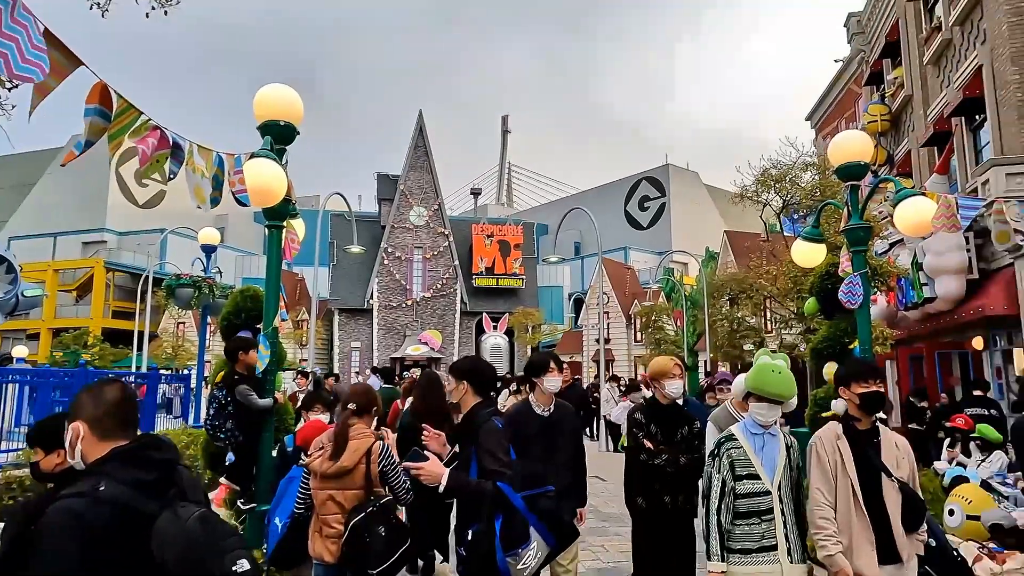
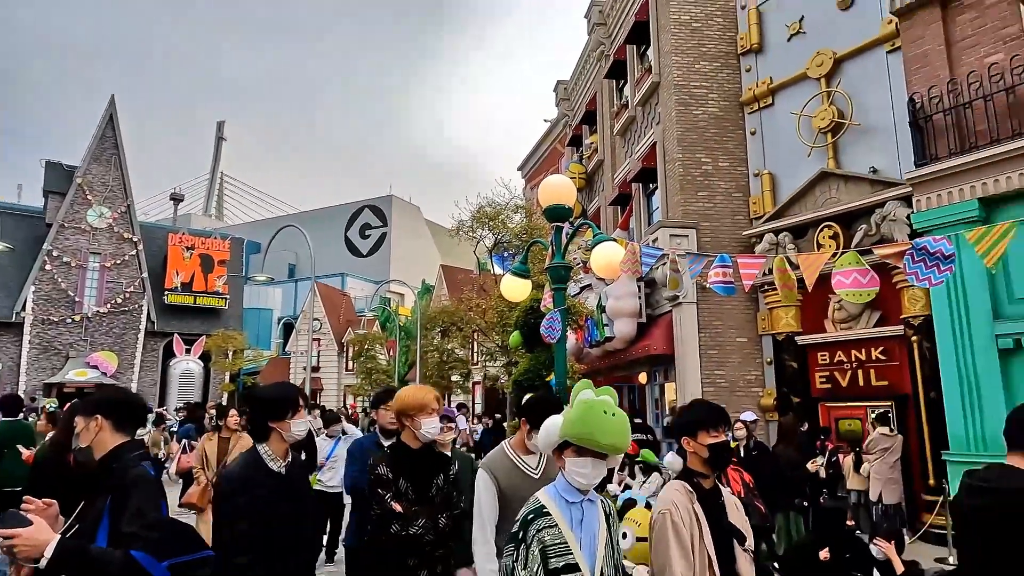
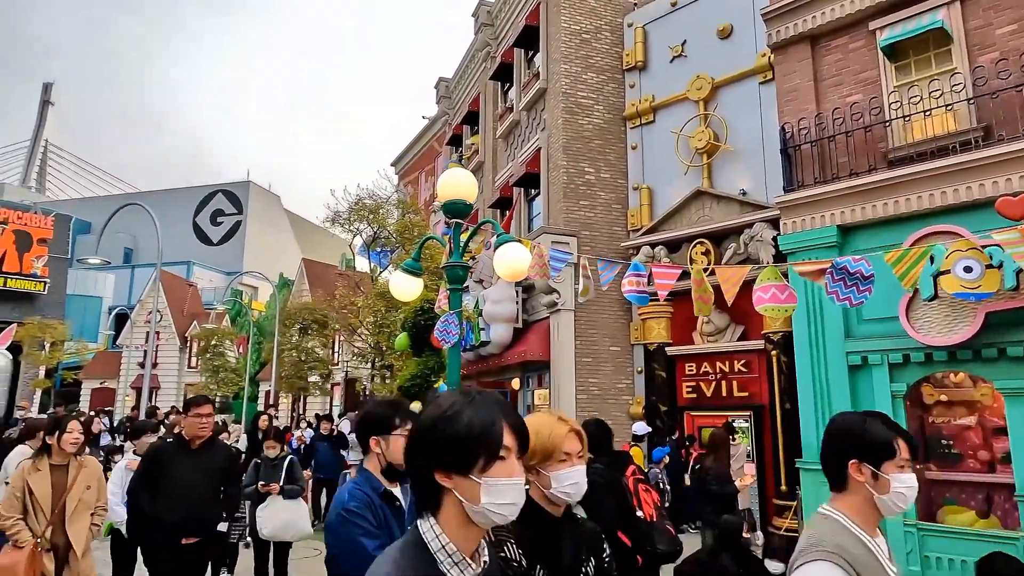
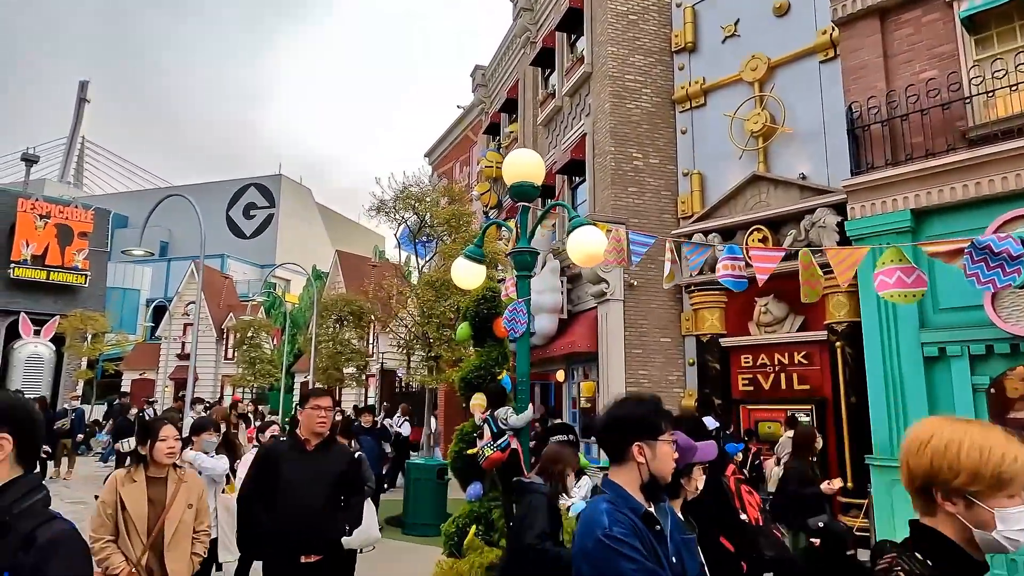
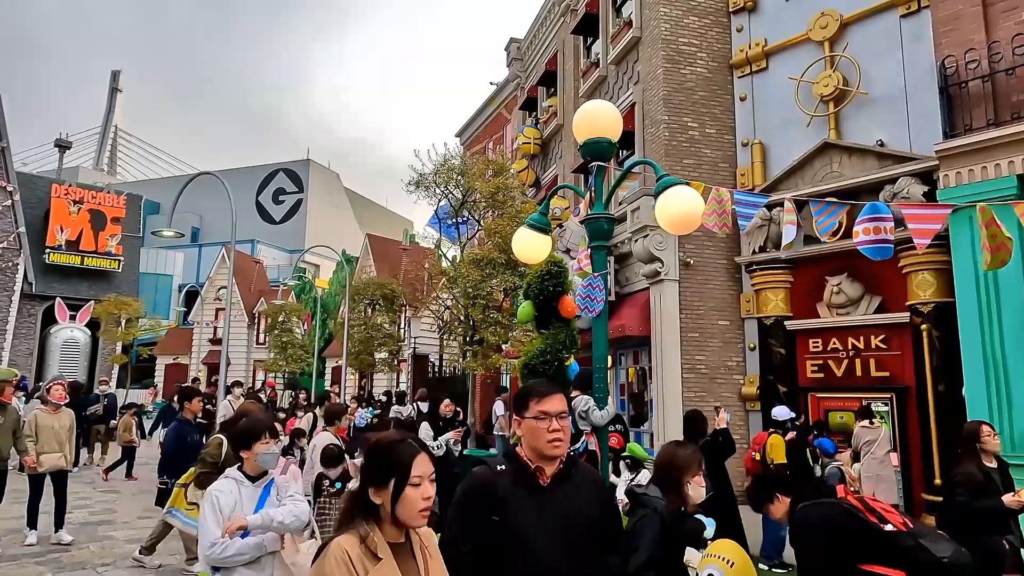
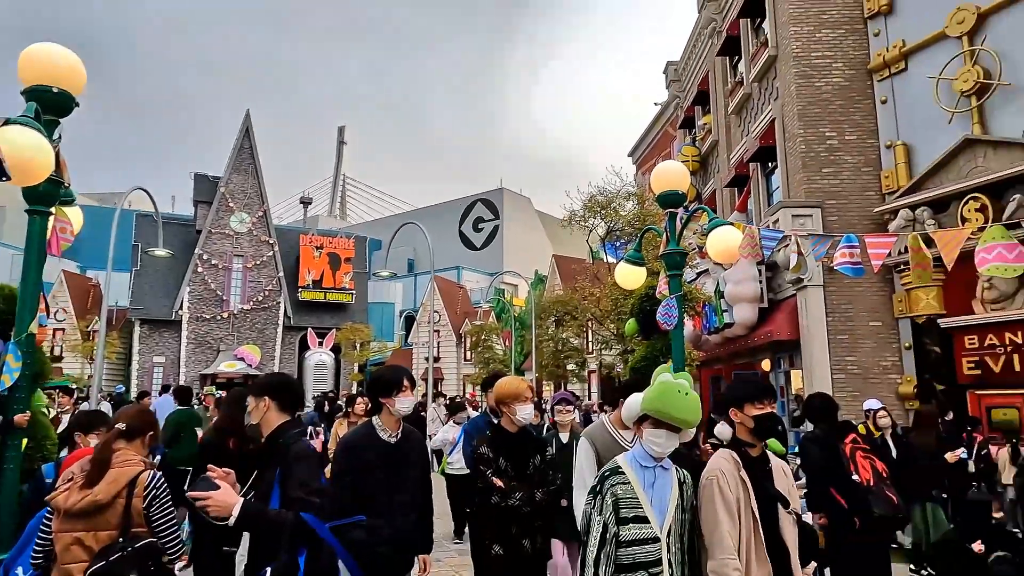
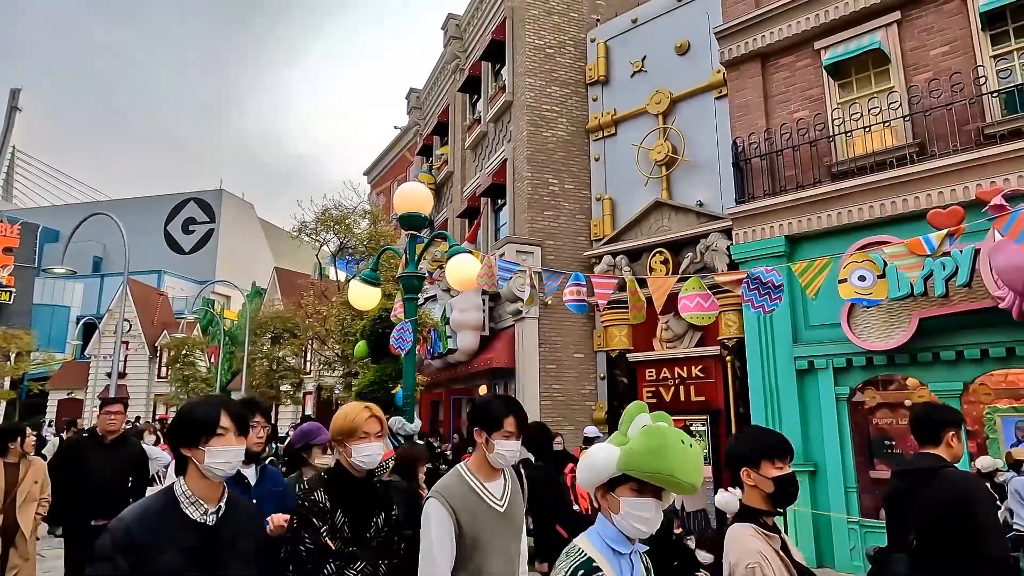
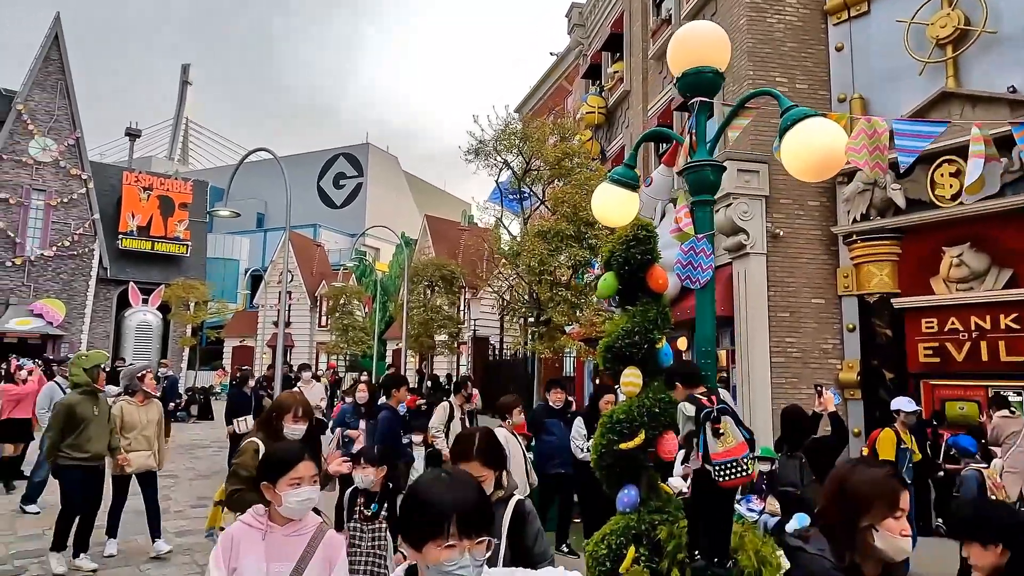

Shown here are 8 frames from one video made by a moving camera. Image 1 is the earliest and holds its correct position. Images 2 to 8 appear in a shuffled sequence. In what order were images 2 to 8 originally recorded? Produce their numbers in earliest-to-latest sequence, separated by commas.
6, 2, 7, 3, 4, 5, 8
